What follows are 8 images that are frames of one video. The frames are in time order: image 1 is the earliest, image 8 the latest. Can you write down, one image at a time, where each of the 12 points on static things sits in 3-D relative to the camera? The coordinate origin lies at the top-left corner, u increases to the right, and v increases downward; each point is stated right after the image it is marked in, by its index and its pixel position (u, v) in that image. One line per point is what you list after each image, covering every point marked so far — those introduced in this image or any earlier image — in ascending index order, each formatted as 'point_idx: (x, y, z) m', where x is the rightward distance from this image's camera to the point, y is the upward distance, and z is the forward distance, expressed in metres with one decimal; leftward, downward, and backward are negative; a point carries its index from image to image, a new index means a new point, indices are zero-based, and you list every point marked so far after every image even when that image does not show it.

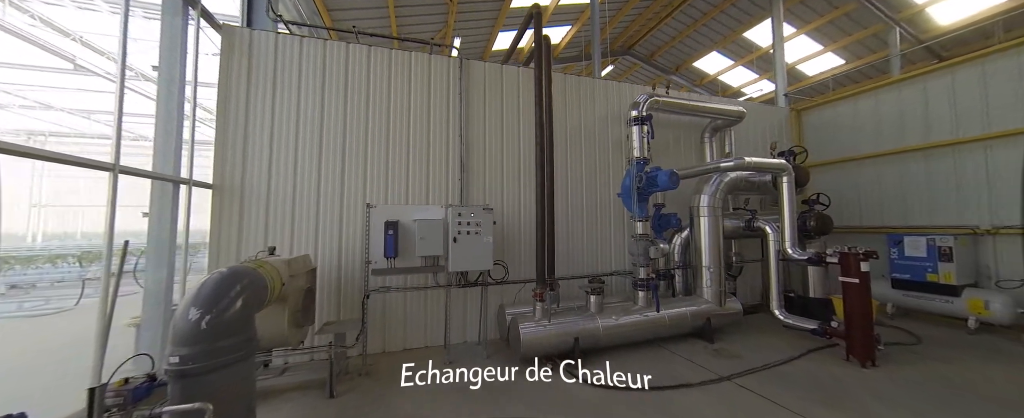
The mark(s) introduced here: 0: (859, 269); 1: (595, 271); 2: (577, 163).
0: (+3.0, -0.5, +2.5) m
1: (+1.1, -0.8, +3.8) m
2: (+0.8, +0.6, +3.9) m
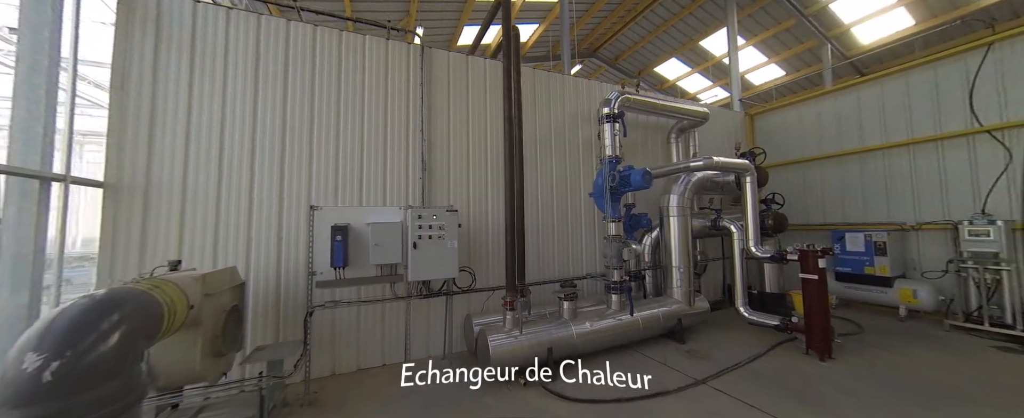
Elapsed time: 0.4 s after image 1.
0: (+2.8, -0.5, +2.6) m
1: (+0.7, -0.8, +3.7) m
2: (+0.4, +0.6, +3.7) m
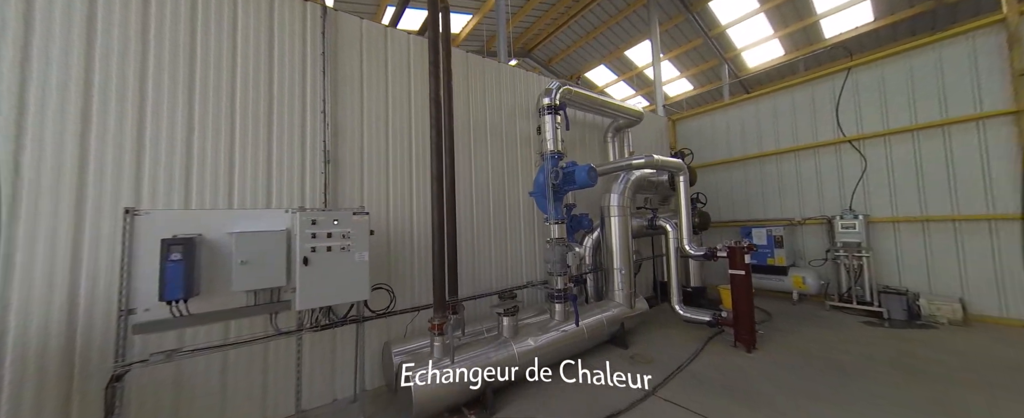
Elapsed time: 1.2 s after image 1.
0: (+2.2, -0.5, +2.7) m
1: (-0.1, -0.8, +3.4) m
2: (-0.3, +0.6, +3.3) m
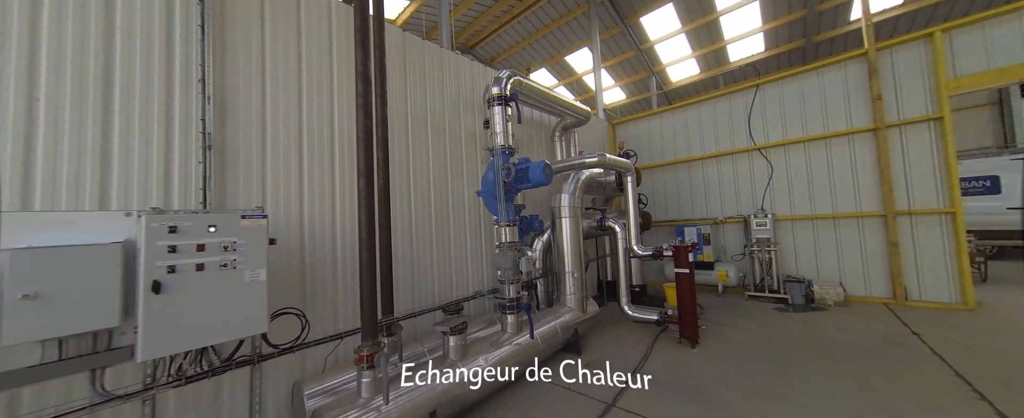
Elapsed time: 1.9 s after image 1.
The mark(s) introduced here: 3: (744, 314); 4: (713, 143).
0: (+1.7, -0.5, +2.9) m
1: (-0.6, -0.8, +3.0) m
2: (-0.9, +0.6, +2.9) m
3: (+2.9, -1.3, +3.7) m
4: (+3.3, +1.1, +4.9) m
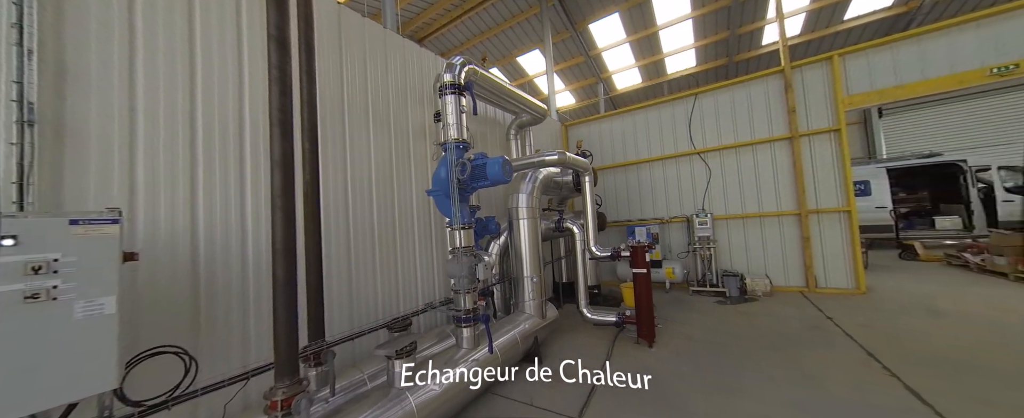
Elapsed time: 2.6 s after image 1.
0: (+1.3, -0.5, +2.9) m
1: (-1.1, -0.9, +2.7) m
2: (-1.3, +0.5, +2.5) m
3: (+2.3, -1.3, +3.9) m
4: (+2.5, +1.1, +5.1) m
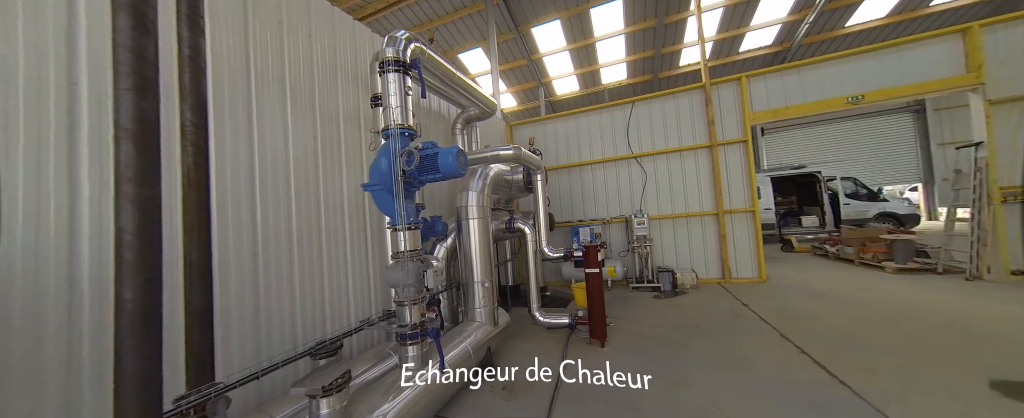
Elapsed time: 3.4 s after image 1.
0: (+0.8, -0.5, +2.9) m
1: (-1.4, -0.8, +2.2) m
2: (-1.6, +0.6, +2.0) m
3: (+1.6, -1.3, +4.0) m
4: (+1.6, +1.1, +5.4) m
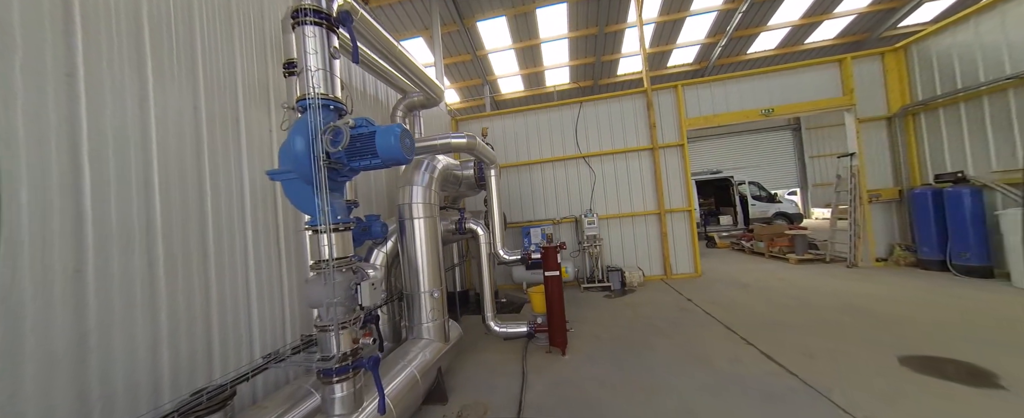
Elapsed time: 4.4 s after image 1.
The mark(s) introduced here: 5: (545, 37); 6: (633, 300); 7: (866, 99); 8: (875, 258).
0: (+0.4, -0.5, +2.7) m
1: (-1.7, -0.8, +1.6) m
2: (-1.9, +0.6, +1.4) m
3: (+1.0, -1.3, +4.0) m
4: (+0.7, +1.1, +5.3) m
5: (+0.9, +4.3, +7.4) m
6: (+1.6, -1.2, +4.0) m
7: (+5.7, +1.8, +4.7) m
8: (+5.5, -0.8, +4.5) m
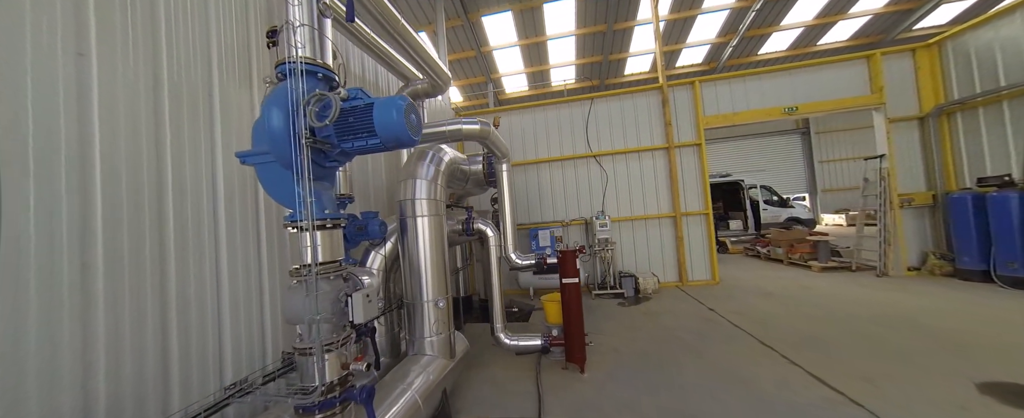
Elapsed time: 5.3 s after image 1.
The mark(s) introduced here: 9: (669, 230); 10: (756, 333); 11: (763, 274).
0: (+0.5, -0.5, +2.4) m
1: (-1.6, -0.8, +1.3) m
2: (-1.7, +0.6, +1.1) m
3: (+1.1, -1.3, +3.7) m
4: (+0.8, +1.1, +5.0) m
5: (+1.0, +4.3, +7.1) m
6: (+1.7, -1.3, +3.7) m
7: (+5.8, +1.7, +4.4) m
8: (+5.6, -0.8, +4.2) m
9: (+2.5, -0.3, +4.7) m
10: (+2.4, -1.2, +2.9) m
11: (+4.2, -1.1, +4.9) m
